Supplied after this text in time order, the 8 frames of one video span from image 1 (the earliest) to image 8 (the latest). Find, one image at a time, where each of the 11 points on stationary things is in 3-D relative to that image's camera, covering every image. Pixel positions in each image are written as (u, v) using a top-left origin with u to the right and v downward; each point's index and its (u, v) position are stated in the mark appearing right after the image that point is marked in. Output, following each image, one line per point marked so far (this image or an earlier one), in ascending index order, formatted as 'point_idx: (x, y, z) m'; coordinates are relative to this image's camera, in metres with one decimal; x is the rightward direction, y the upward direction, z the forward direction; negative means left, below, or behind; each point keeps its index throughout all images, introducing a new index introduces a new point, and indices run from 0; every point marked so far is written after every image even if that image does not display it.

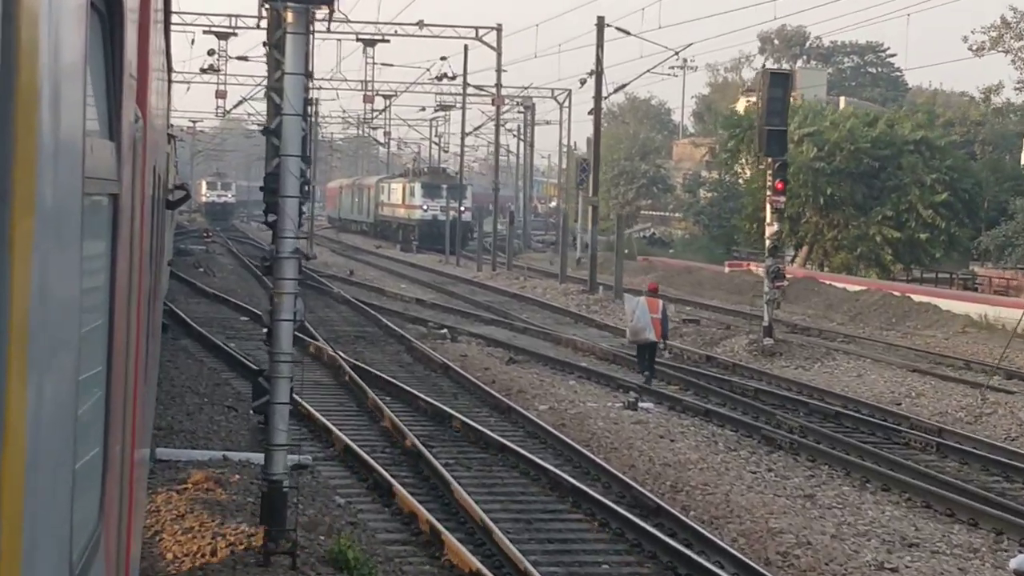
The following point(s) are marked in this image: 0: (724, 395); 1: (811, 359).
0: (+2.3, -1.2, +14.4) m
1: (+4.0, -1.0, +18.1) m
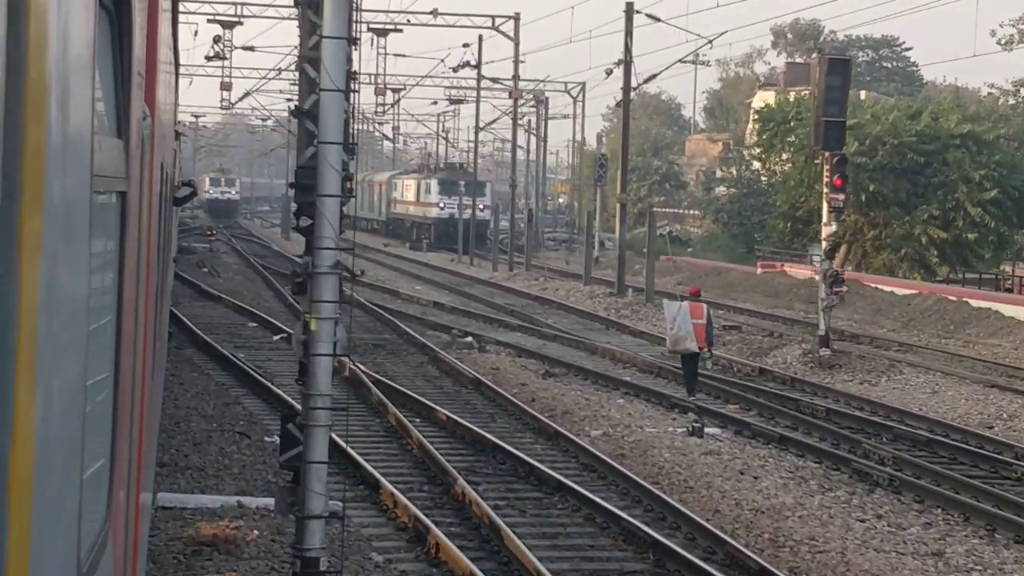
0: (+2.7, -1.3, +12.8) m
1: (+4.5, -1.0, +16.5) m
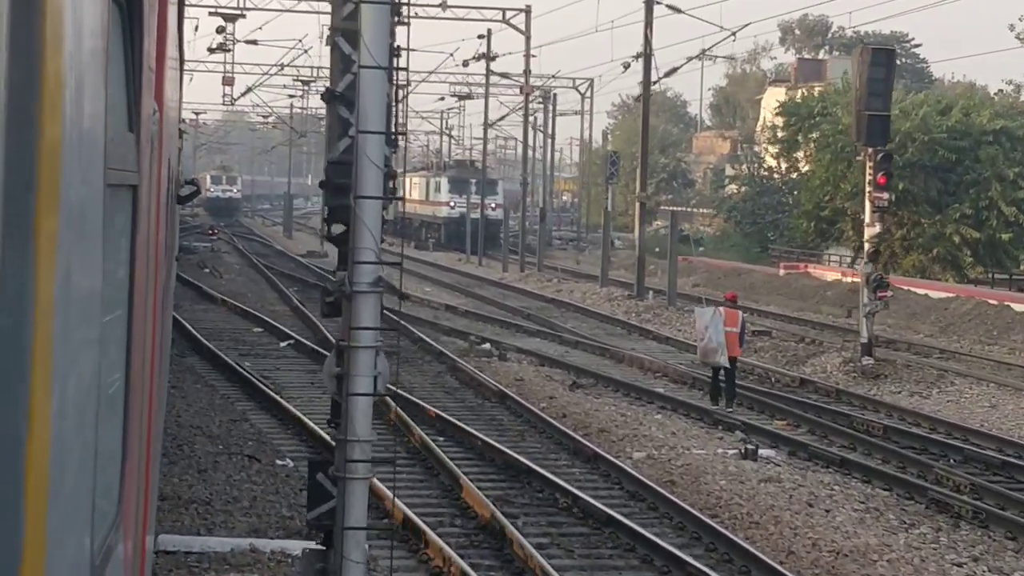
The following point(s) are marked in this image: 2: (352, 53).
0: (+3.0, -1.3, +11.8) m
1: (+4.8, -1.1, +15.5) m
2: (-0.6, +0.9, +4.9) m
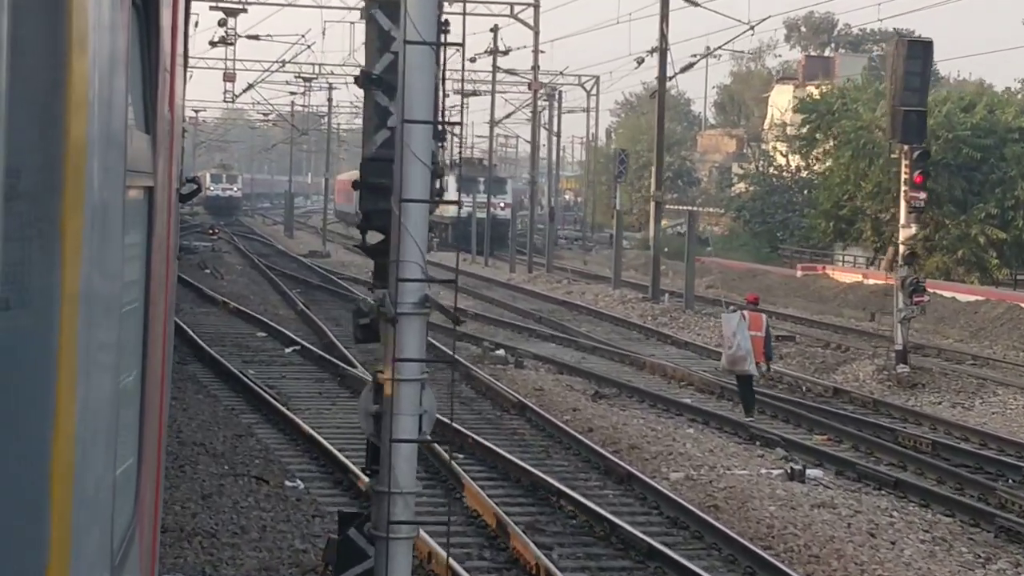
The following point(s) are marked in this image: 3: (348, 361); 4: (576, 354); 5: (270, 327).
0: (+3.2, -1.4, +11.0) m
1: (+5.0, -1.2, +14.7) m
2: (-0.4, +0.8, +4.1) m
3: (-2.1, -0.9, +16.8) m
4: (+0.9, -0.9, +18.0) m
5: (-3.6, -0.6, +20.0) m
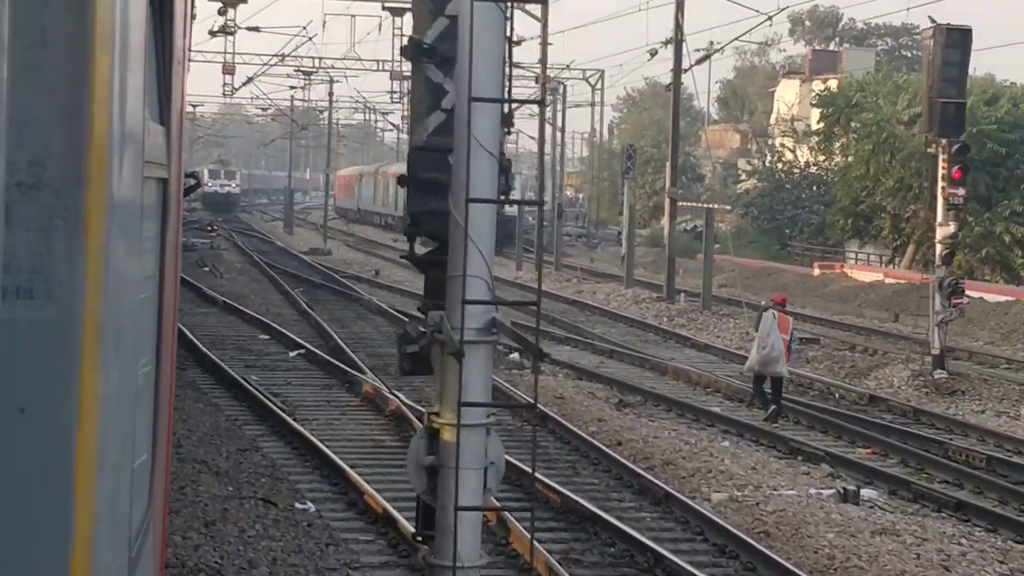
0: (+3.4, -1.4, +10.3) m
1: (+5.2, -1.2, +13.9) m
2: (-0.2, +0.7, +3.3) m
3: (-1.9, -0.9, +16.0) m
4: (+1.0, -0.9, +17.3) m
5: (-3.4, -0.6, +19.2) m
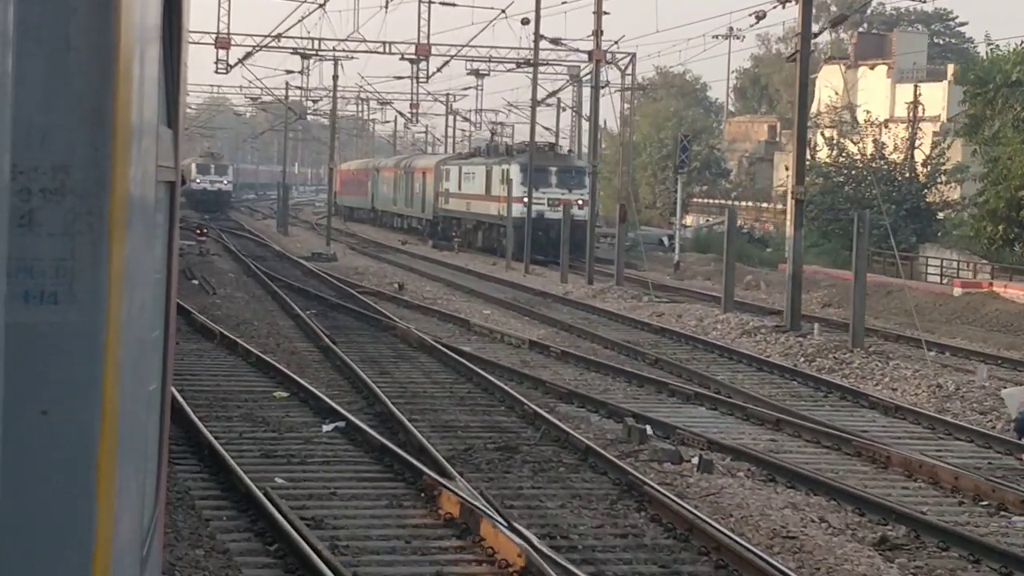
0: (+4.6, -1.8, +5.1) m
1: (+6.4, -1.6, +8.7) m
2: (+1.2, +0.3, -1.9) m
3: (-0.7, -1.3, +10.7) m
4: (+2.2, -1.3, +12.0) m
5: (-2.3, -1.0, +13.9) m
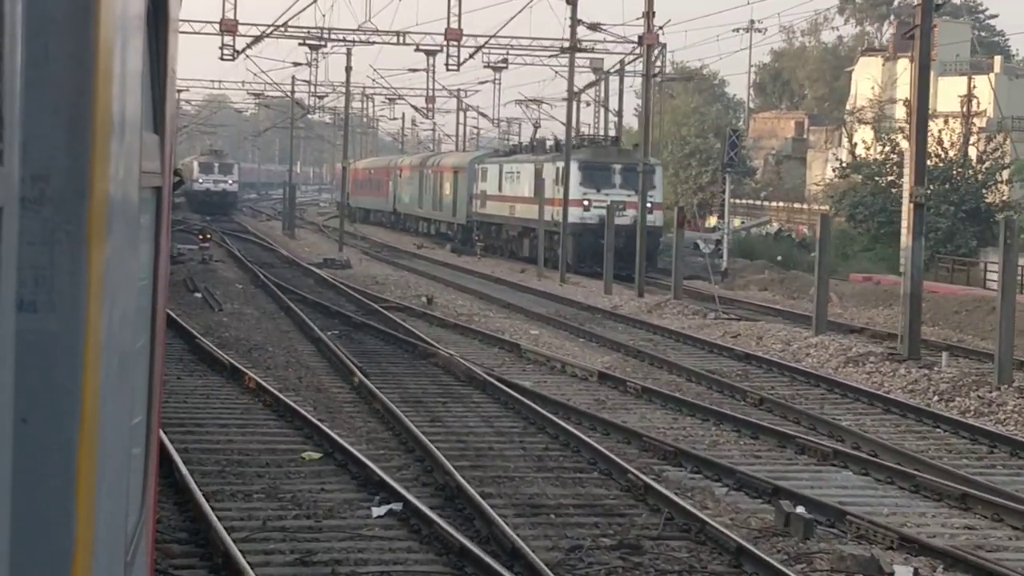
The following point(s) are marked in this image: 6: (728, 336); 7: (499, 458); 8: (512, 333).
0: (+5.4, -2.1, +2.1) m
1: (+7.1, -1.8, +5.8) m
2: (+1.9, 0.0, -4.8) m
3: (0.0, -1.6, +7.8) m
4: (+3.0, -1.6, +9.1) m
5: (-1.5, -1.2, +11.0) m
6: (+3.1, -0.6, +19.2) m
7: (-0.1, -1.4, +10.8) m
8: (0.0, -0.6, +19.6) m
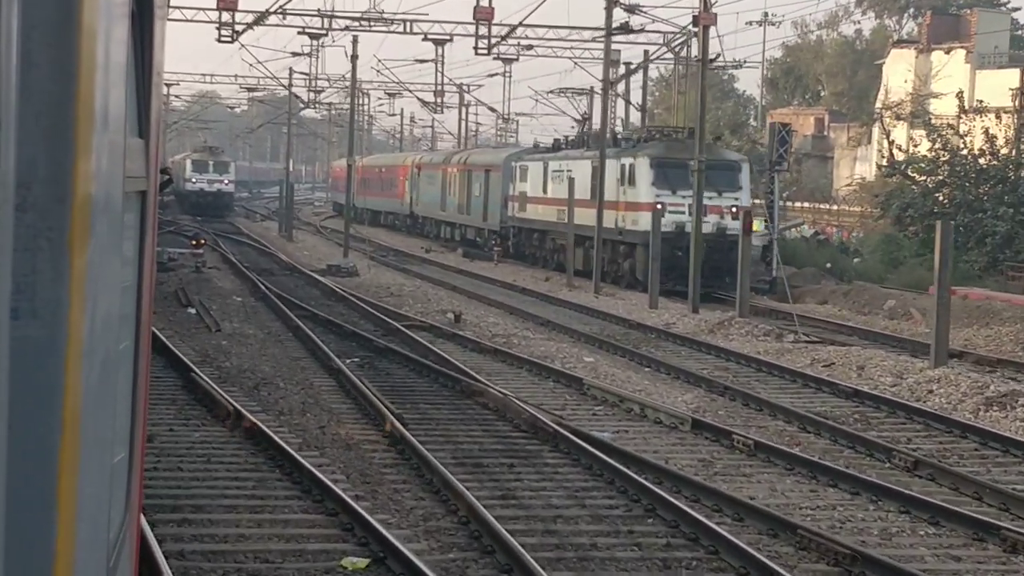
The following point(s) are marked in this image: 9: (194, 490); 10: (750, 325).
0: (+6.2, -2.4, -0.8) m
1: (+7.9, -2.1, +2.9) m
2: (+2.7, -0.3, -7.8) m
3: (+0.8, -1.9, +4.9) m
4: (+3.7, -1.8, +6.2) m
5: (-0.8, -1.5, +8.0) m
6: (+3.7, -0.9, +16.3) m
7: (+0.6, -1.6, +7.9) m
8: (+0.6, -0.9, +16.6) m
9: (-2.3, -1.4, +9.5) m
10: (+3.5, -0.5, +19.8) m
